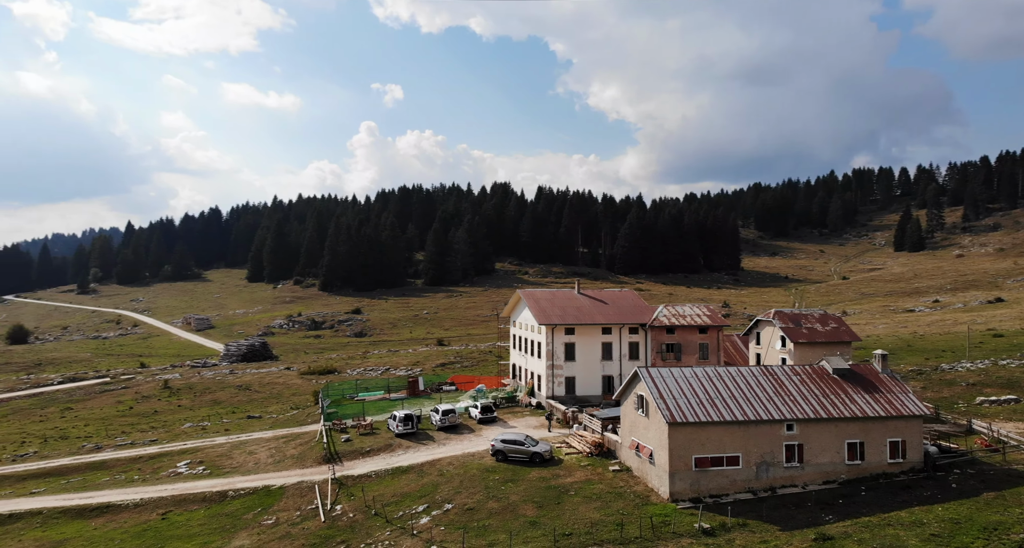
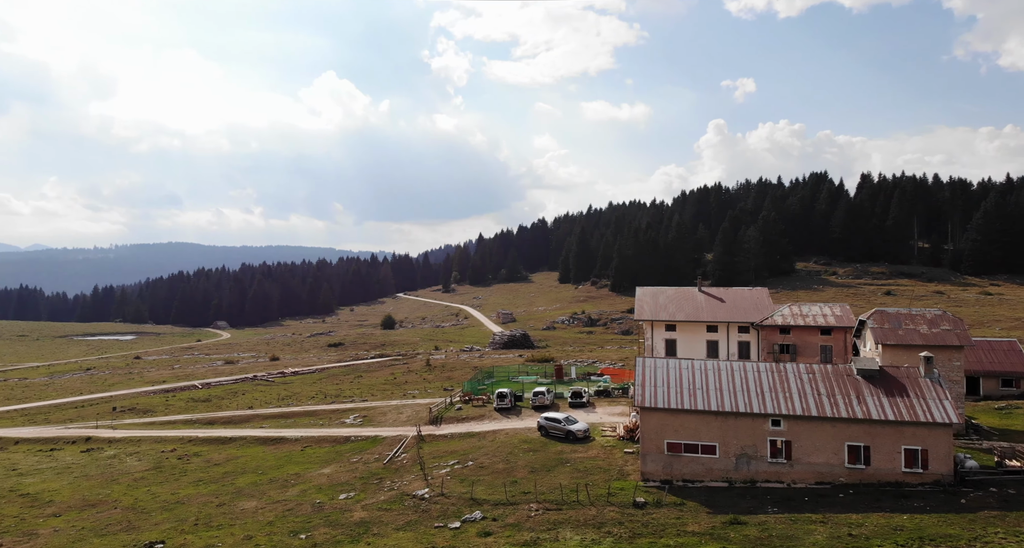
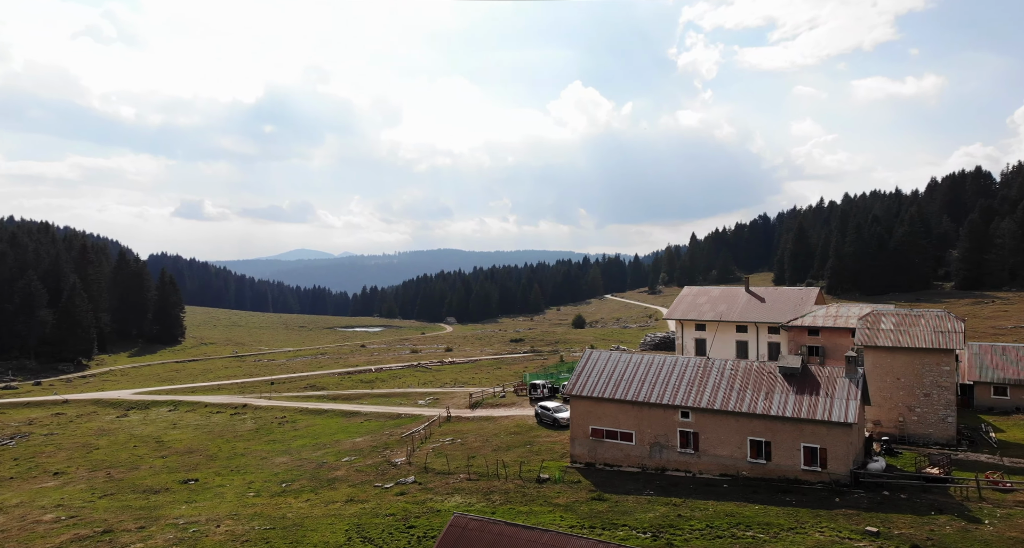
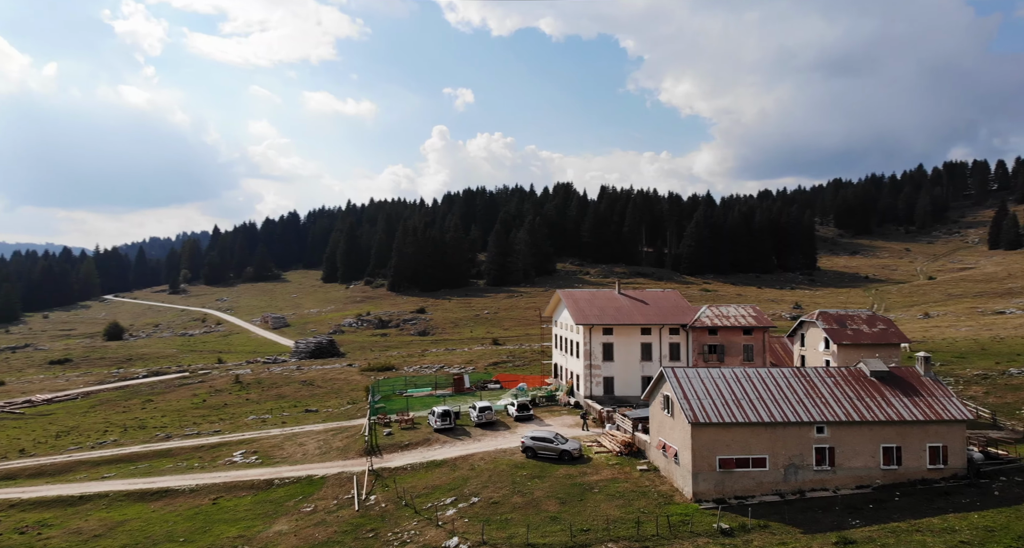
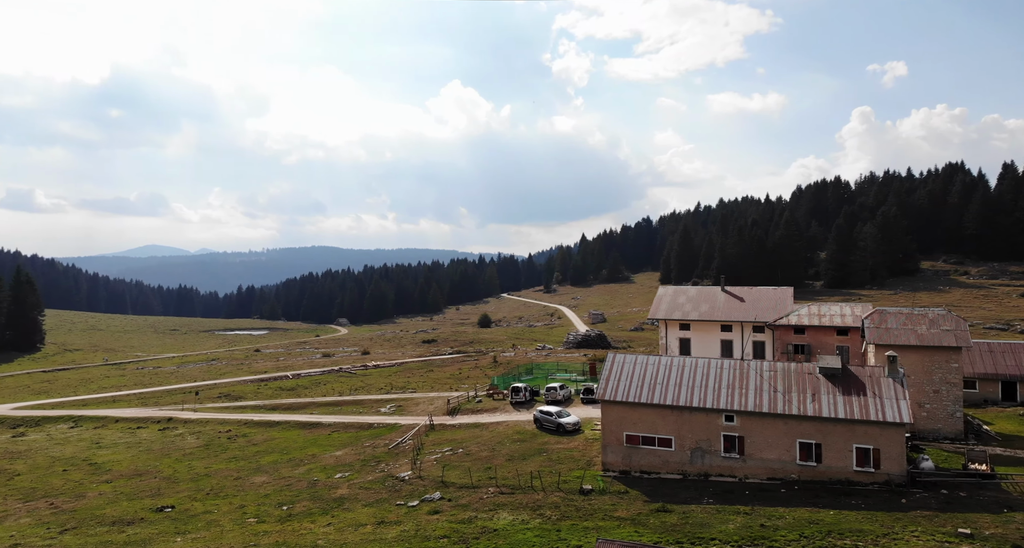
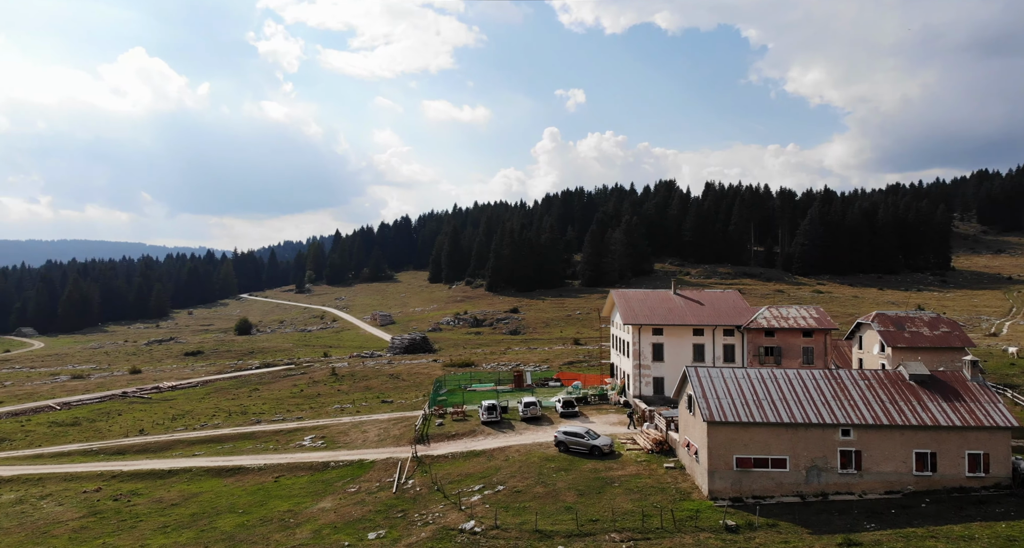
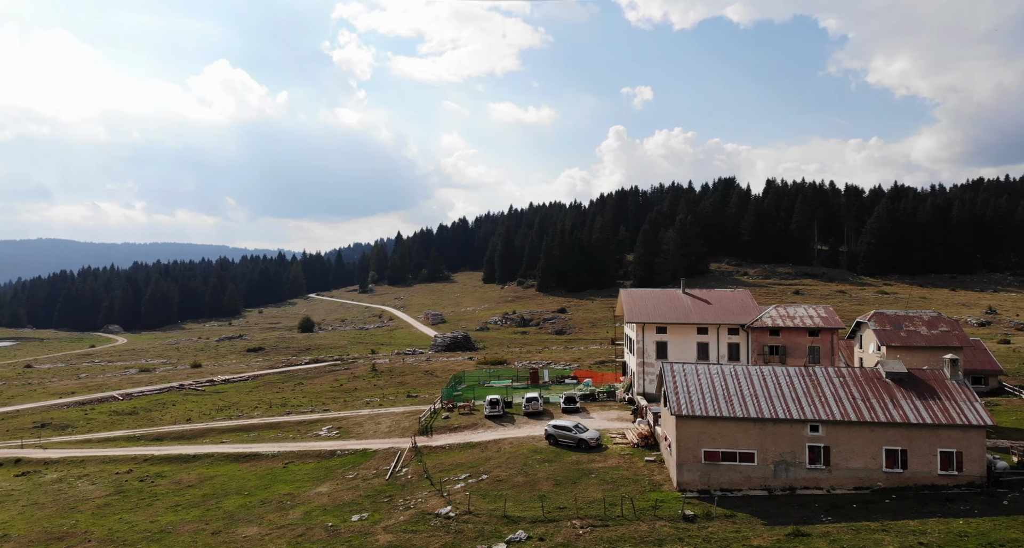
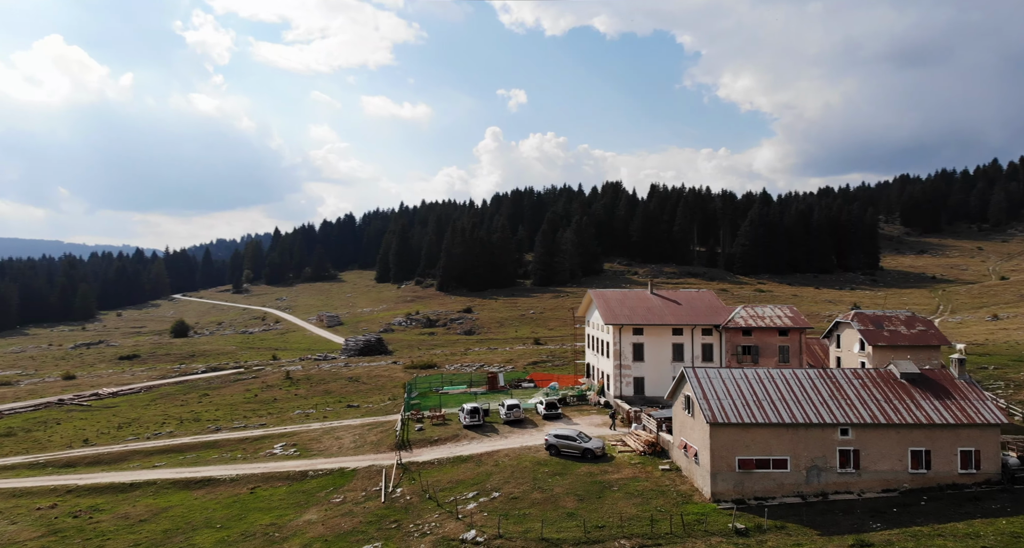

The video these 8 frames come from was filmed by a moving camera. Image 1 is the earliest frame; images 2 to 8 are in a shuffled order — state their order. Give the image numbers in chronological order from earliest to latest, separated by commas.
4, 8, 6, 7, 2, 5, 3
